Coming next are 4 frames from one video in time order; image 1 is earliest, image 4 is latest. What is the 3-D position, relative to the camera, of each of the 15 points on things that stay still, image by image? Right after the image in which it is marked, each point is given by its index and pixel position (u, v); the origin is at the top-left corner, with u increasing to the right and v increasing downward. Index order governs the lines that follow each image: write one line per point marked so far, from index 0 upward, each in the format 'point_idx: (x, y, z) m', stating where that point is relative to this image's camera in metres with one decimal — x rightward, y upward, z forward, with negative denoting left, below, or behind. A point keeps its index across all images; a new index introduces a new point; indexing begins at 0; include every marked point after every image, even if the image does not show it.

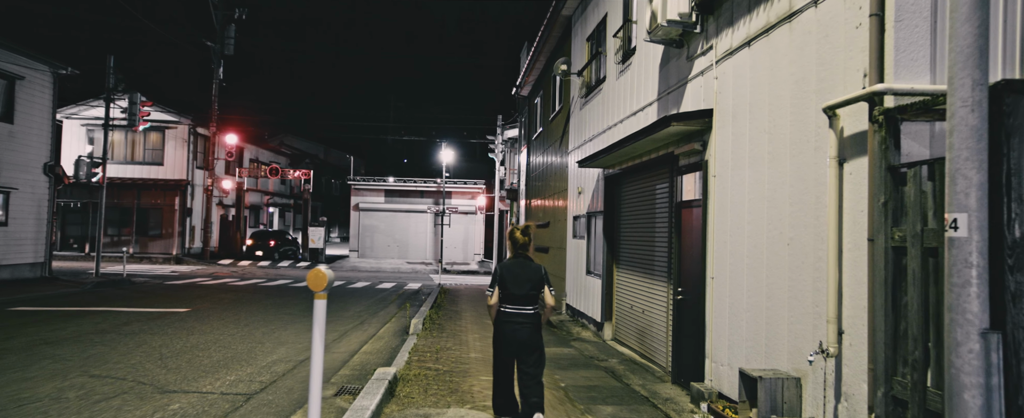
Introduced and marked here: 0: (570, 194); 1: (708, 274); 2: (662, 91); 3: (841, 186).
0: (+1.3, +0.3, +12.9) m
1: (+2.0, -0.7, +6.0) m
2: (+1.9, +1.5, +7.6) m
3: (+2.2, +0.2, +4.0) m
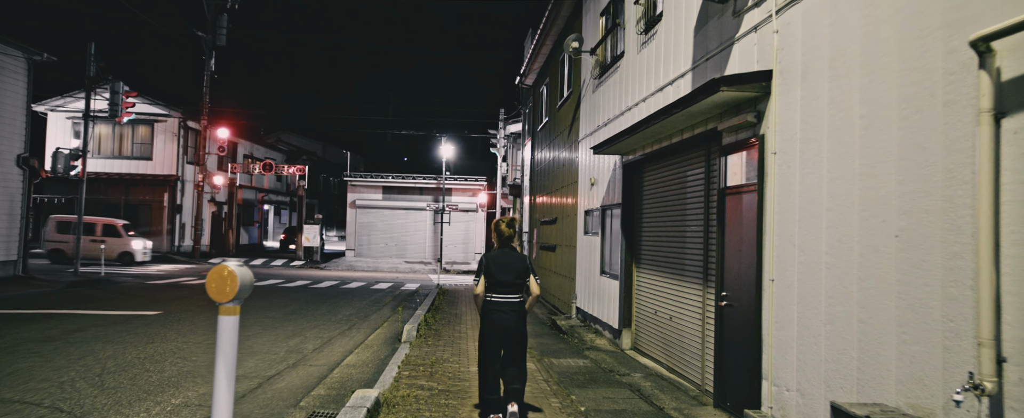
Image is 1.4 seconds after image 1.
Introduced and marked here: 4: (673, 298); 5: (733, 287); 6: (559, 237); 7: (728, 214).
0: (+1.4, +0.4, +11.7) m
1: (+2.1, -0.6, +4.8) m
2: (+2.0, +1.6, +6.4) m
3: (+2.3, +0.3, +2.8) m
4: (+2.0, -1.1, +7.5) m
5: (+2.0, -0.7, +5.4) m
6: (+1.1, -0.7, +14.3) m
7: (+2.0, 0.0, +5.6) m
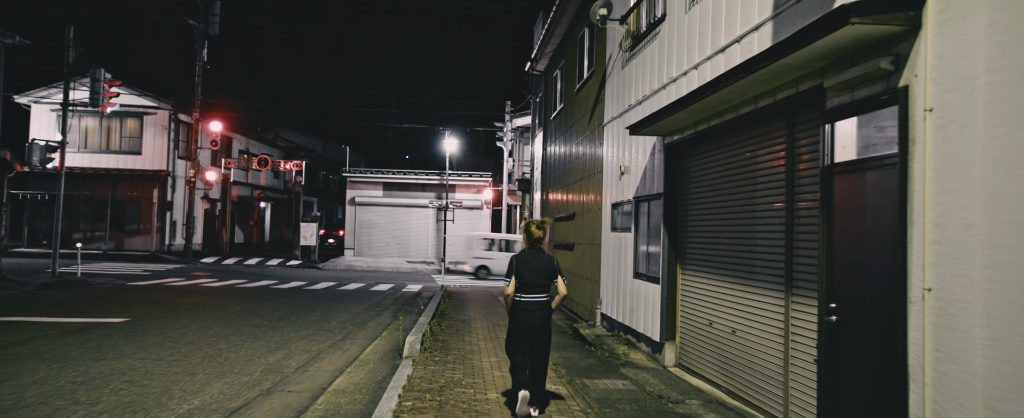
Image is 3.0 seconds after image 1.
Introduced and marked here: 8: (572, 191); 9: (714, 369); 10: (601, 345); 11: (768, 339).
0: (+1.7, +0.6, +10.3) m
1: (+2.3, -0.4, +3.4) m
2: (+2.3, +1.7, +5.0) m
3: (+2.6, +0.4, +1.4) m
4: (+2.3, -1.0, +6.1) m
5: (+2.3, -0.6, +4.0) m
6: (+1.4, -0.5, +12.9) m
7: (+2.3, +0.1, +4.2) m
8: (+1.4, +0.4, +13.8) m
9: (+2.2, -1.8, +6.5) m
10: (+1.3, -2.0, +8.8) m
11: (+2.3, -1.2, +5.4) m
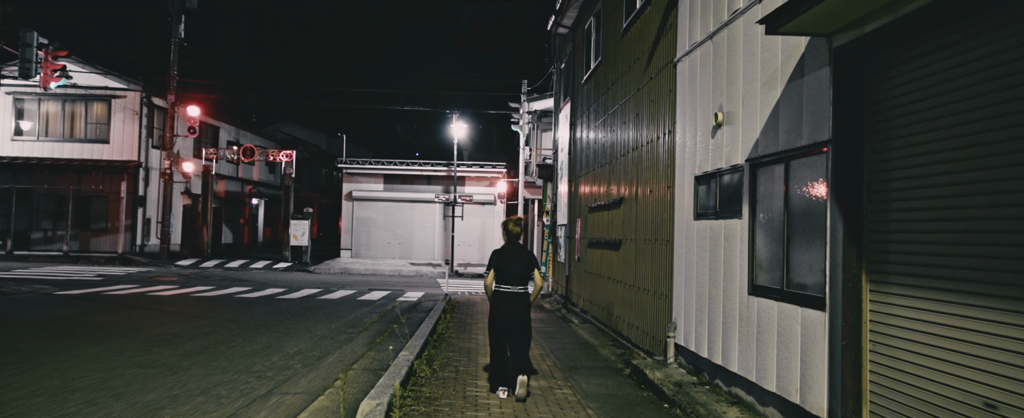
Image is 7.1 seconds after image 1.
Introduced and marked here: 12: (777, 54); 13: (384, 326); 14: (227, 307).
0: (+2.0, +0.8, +6.7) m
1: (+2.5, -0.2, -0.2) m
2: (+2.5, +2.0, +1.4) m
3: (+2.7, +0.7, -2.2) m
4: (+2.5, -0.7, +2.5) m
5: (+2.5, -0.3, +0.4) m
6: (+1.8, -0.3, +9.3) m
7: (+2.5, +0.3, +0.6) m
8: (+1.8, +0.7, +10.2) m
9: (+2.4, -1.5, +2.9) m
10: (+1.6, -1.8, +5.2) m
11: (+2.5, -0.9, +1.8) m
12: (+2.2, +1.2, +4.8) m
13: (-2.2, -2.0, +10.0) m
14: (-6.2, -2.2, +13.1) m
